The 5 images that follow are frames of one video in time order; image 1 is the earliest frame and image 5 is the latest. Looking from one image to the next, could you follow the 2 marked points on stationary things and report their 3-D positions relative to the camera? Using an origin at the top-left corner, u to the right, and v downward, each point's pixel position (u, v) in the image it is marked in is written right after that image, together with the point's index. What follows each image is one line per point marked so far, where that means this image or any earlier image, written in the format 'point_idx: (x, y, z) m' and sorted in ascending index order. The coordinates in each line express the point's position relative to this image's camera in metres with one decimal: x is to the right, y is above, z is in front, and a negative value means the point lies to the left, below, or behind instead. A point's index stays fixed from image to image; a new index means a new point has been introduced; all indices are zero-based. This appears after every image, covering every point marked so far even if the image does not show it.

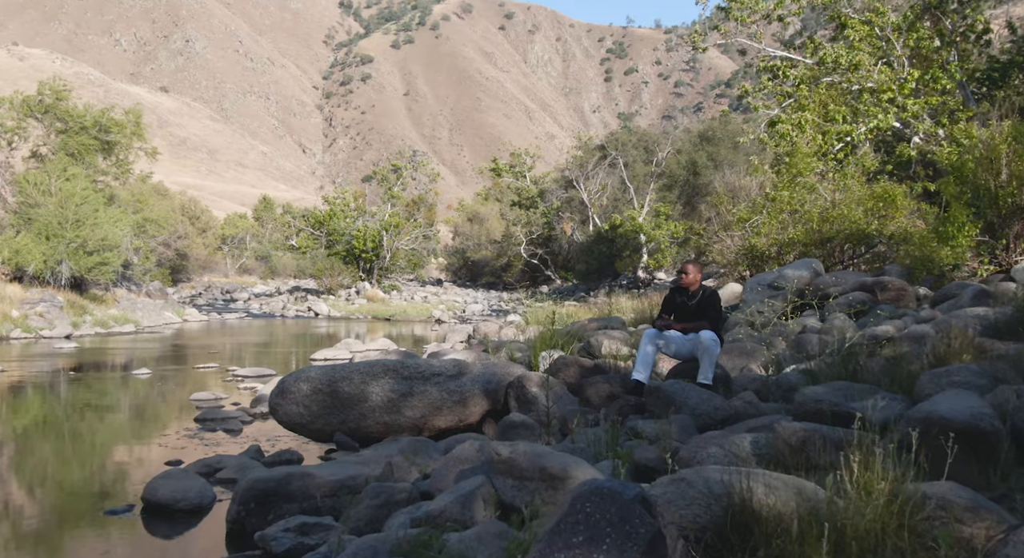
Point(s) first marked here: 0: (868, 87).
0: (+6.3, +3.4, +15.4) m
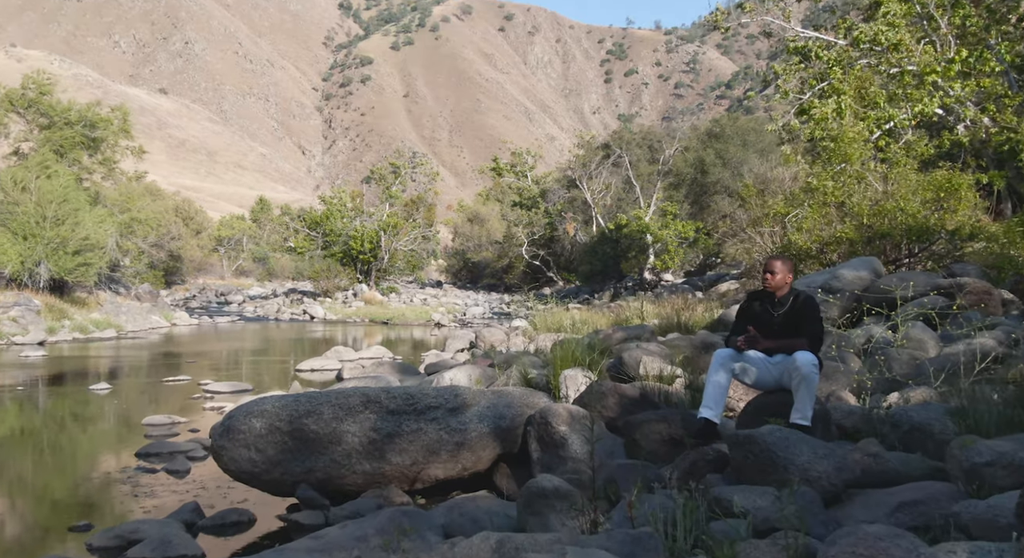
0: (+6.4, +3.4, +13.9) m
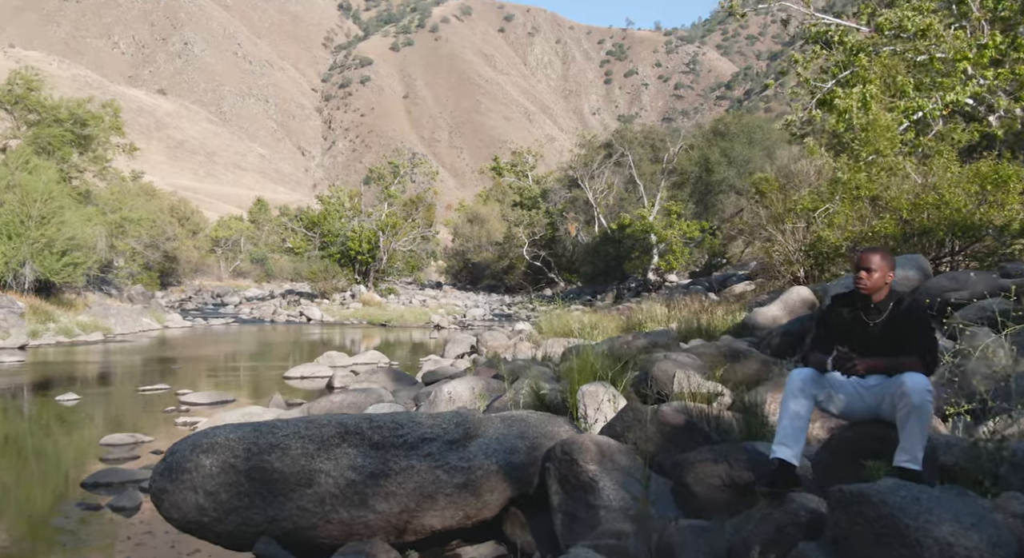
0: (+6.5, +3.4, +13.1) m
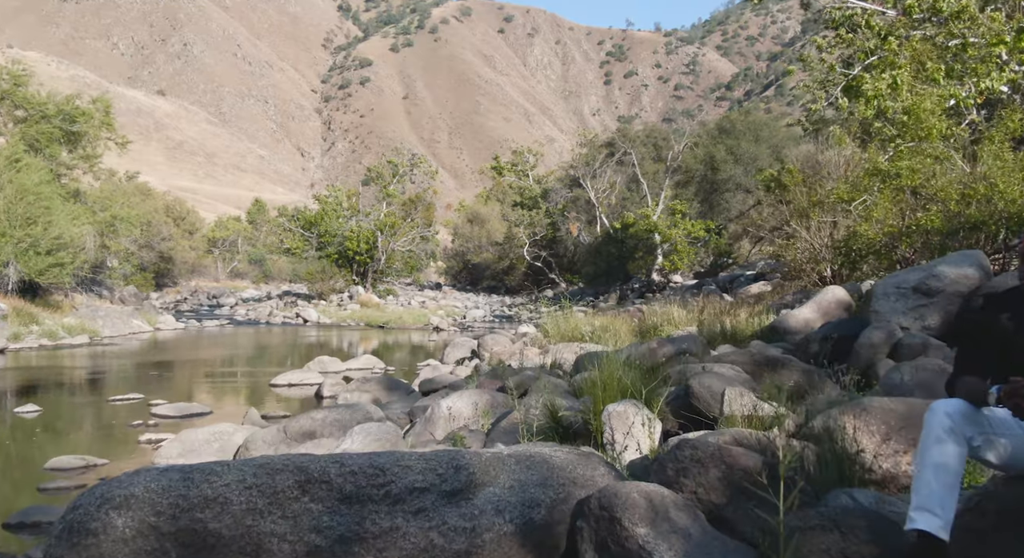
0: (+6.5, +3.4, +12.2) m
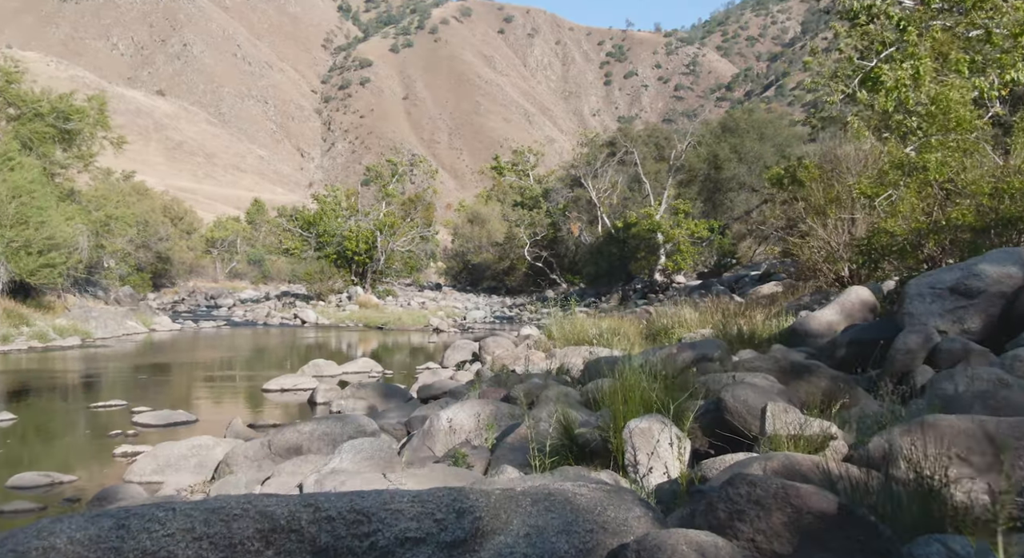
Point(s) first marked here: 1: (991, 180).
0: (+6.6, +3.4, +11.6) m
1: (+4.6, +0.9, +8.3) m
